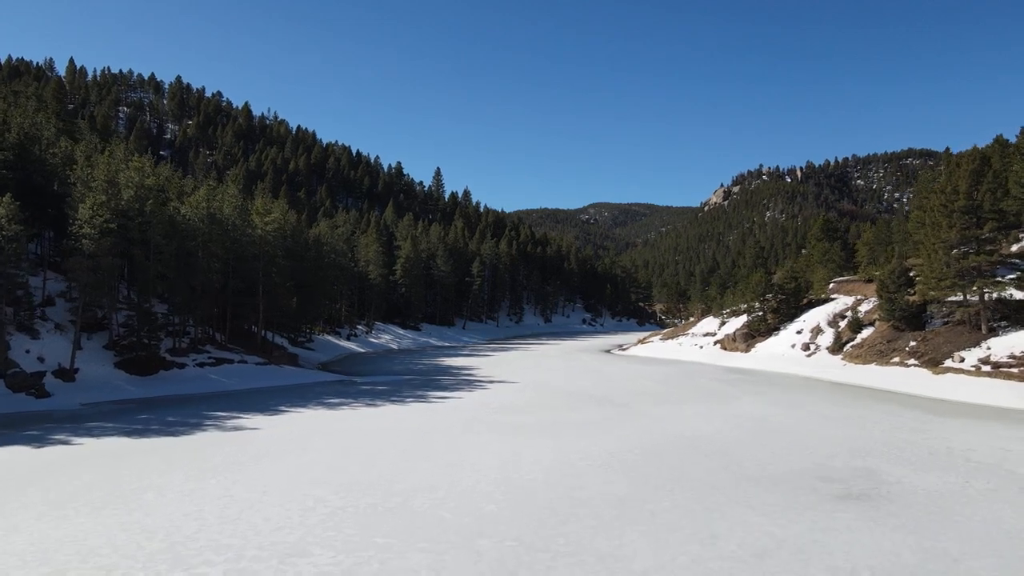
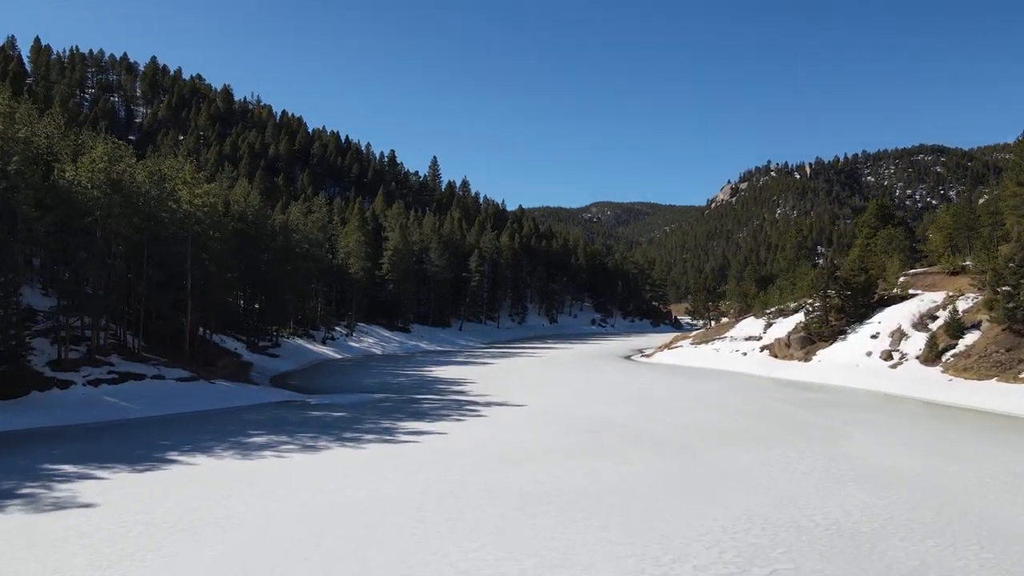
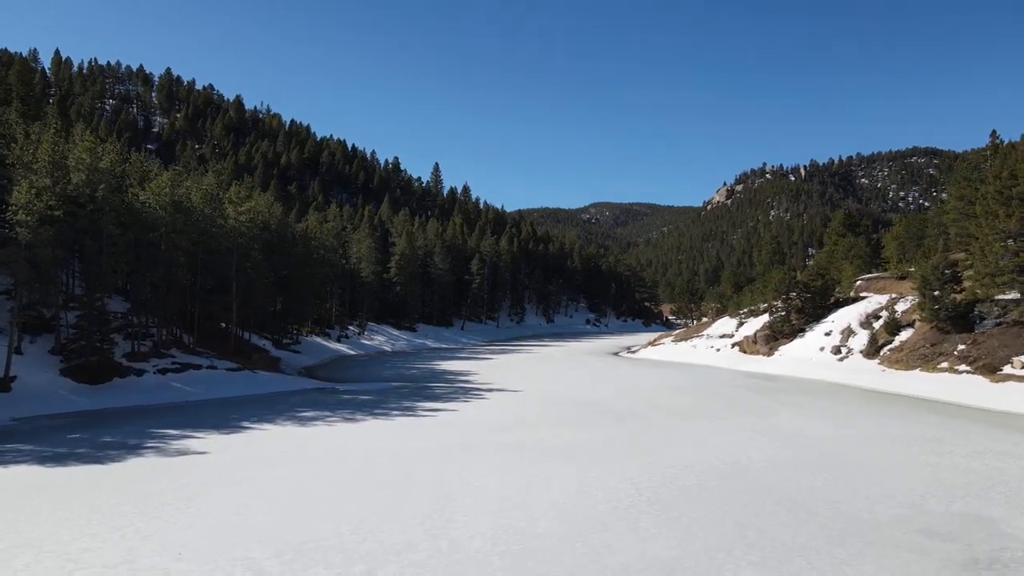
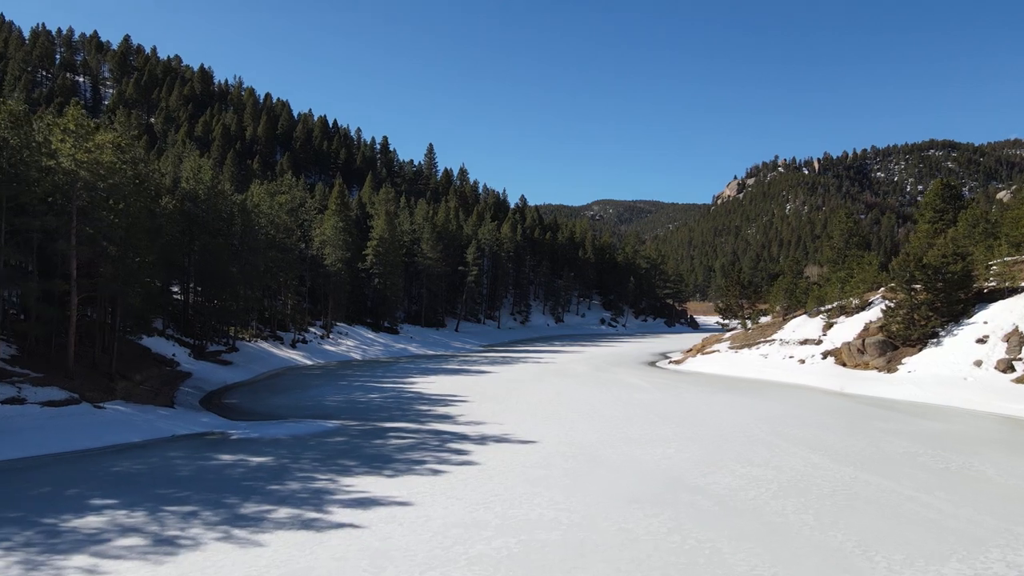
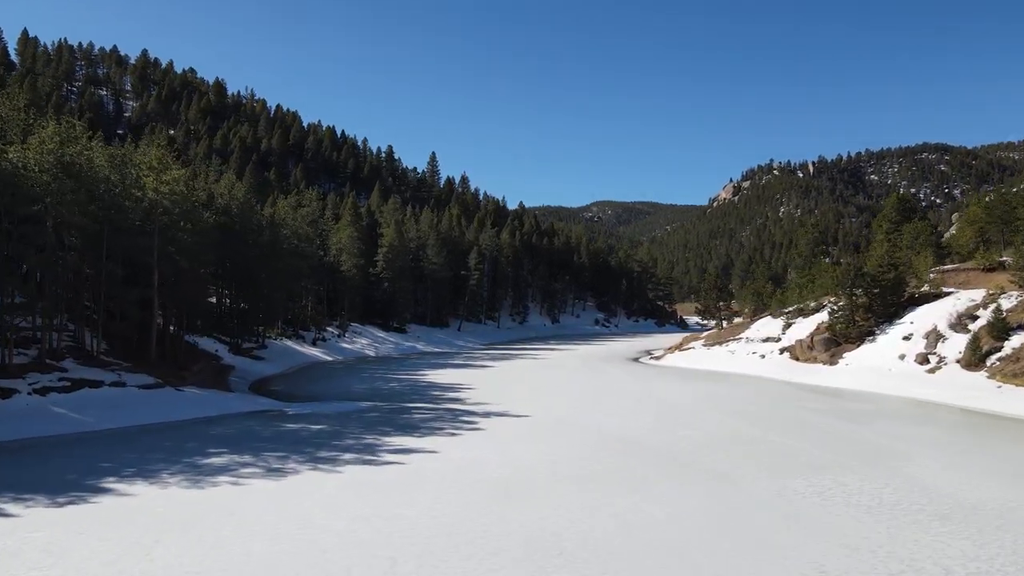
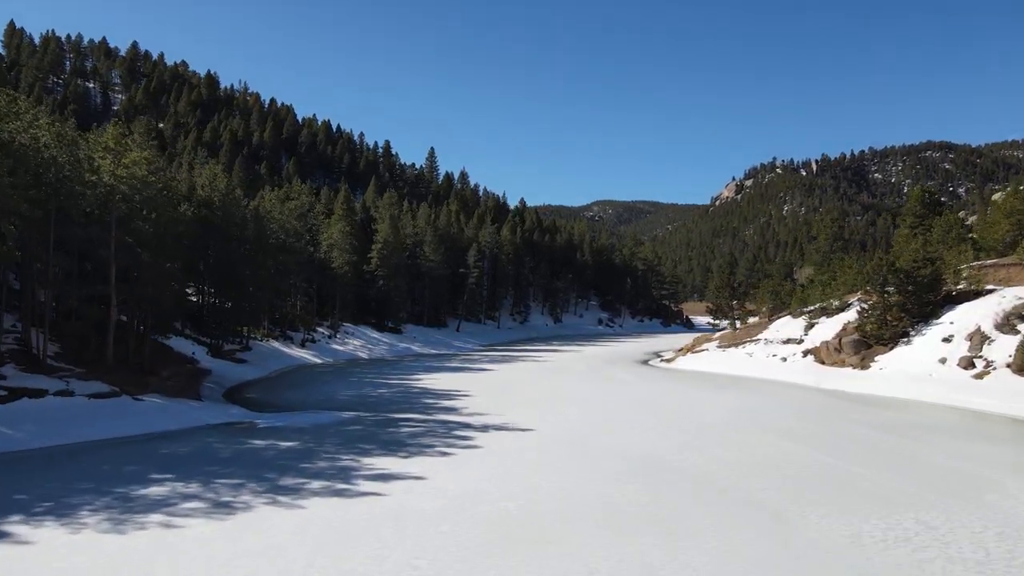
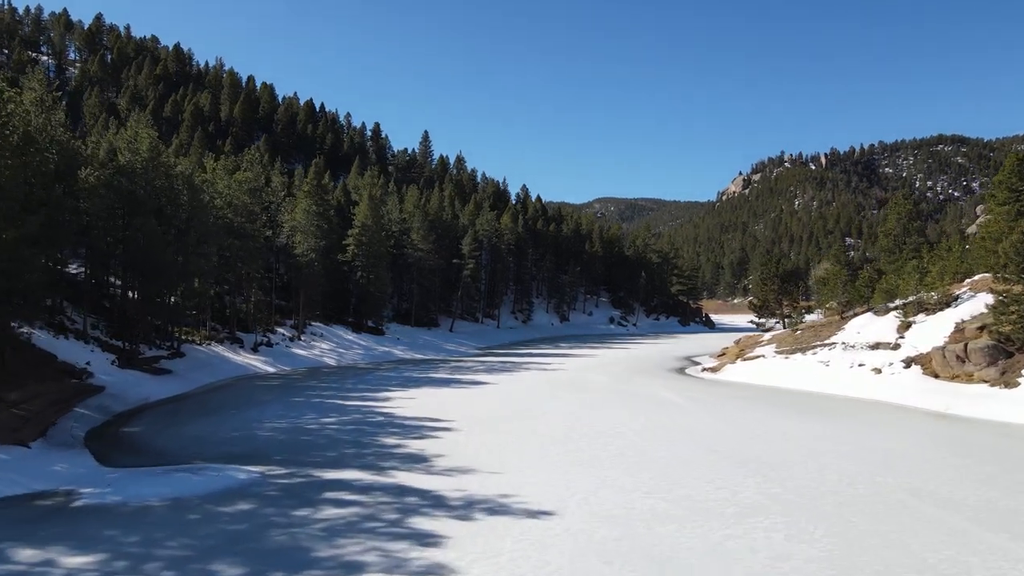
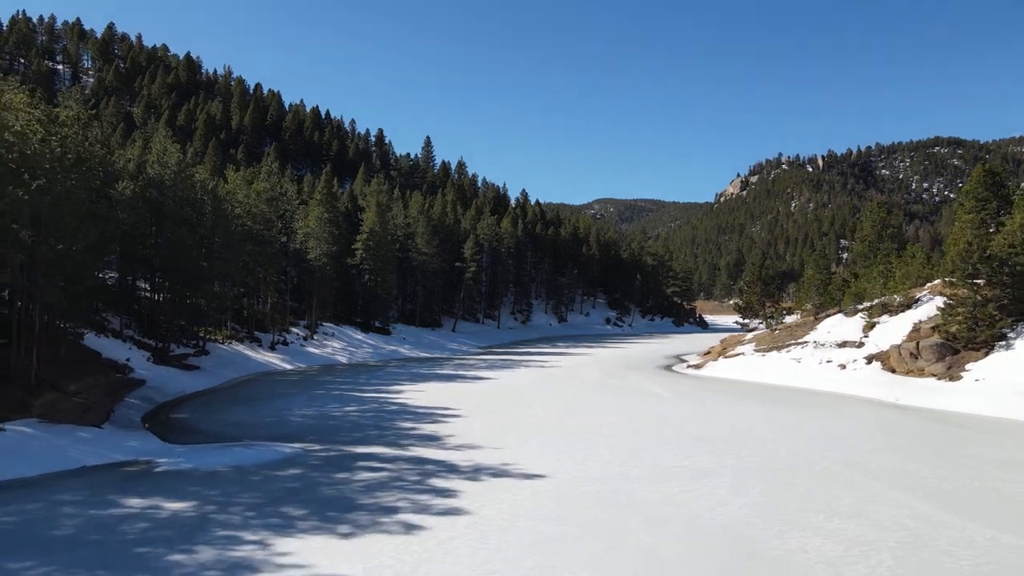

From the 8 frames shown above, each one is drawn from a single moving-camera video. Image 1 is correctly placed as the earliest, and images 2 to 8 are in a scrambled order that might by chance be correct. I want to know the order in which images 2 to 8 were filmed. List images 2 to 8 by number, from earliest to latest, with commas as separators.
3, 2, 5, 6, 4, 8, 7
